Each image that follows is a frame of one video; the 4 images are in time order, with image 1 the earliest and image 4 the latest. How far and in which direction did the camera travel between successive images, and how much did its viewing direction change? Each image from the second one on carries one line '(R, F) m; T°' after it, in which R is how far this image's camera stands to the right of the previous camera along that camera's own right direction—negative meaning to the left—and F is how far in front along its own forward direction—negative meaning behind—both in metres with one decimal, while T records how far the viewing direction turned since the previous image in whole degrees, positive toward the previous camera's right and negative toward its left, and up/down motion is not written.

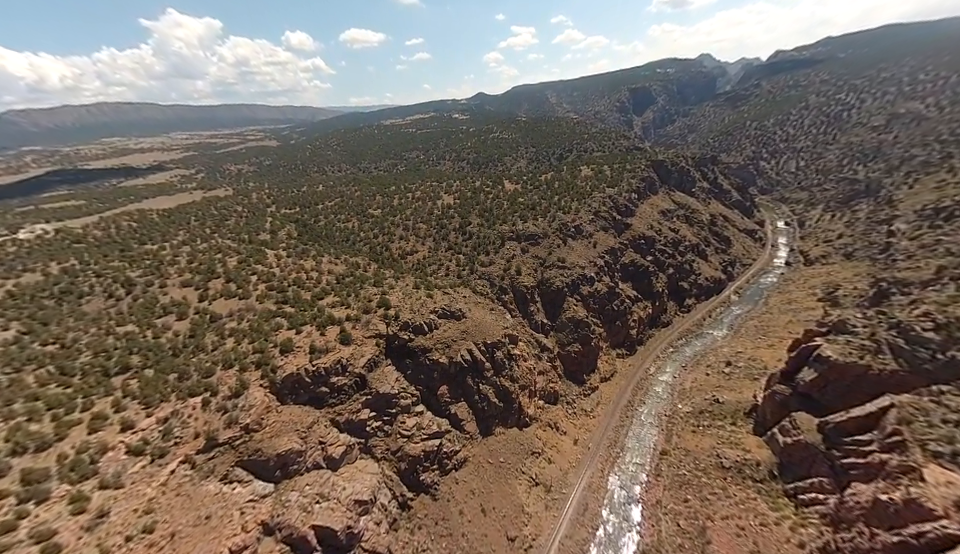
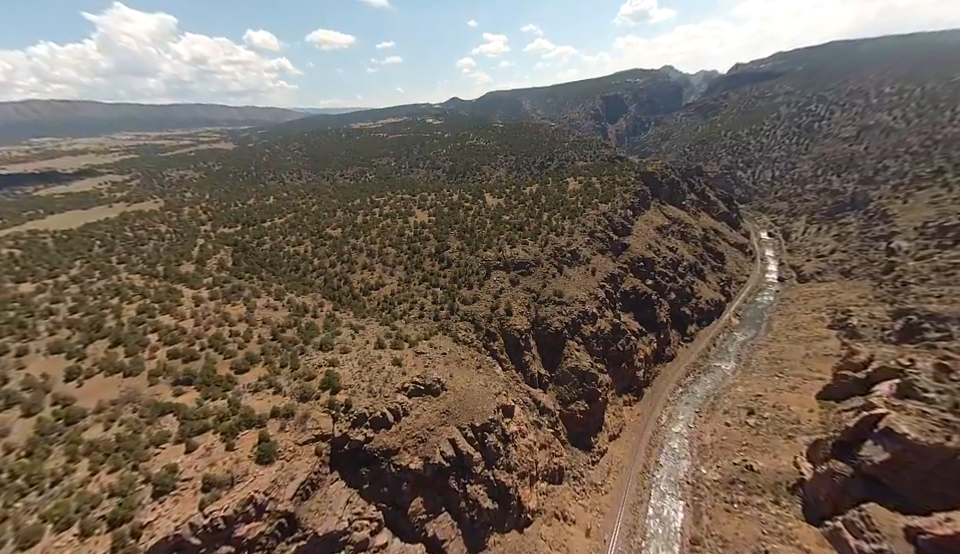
(-0.5, +5.9) m; +4°
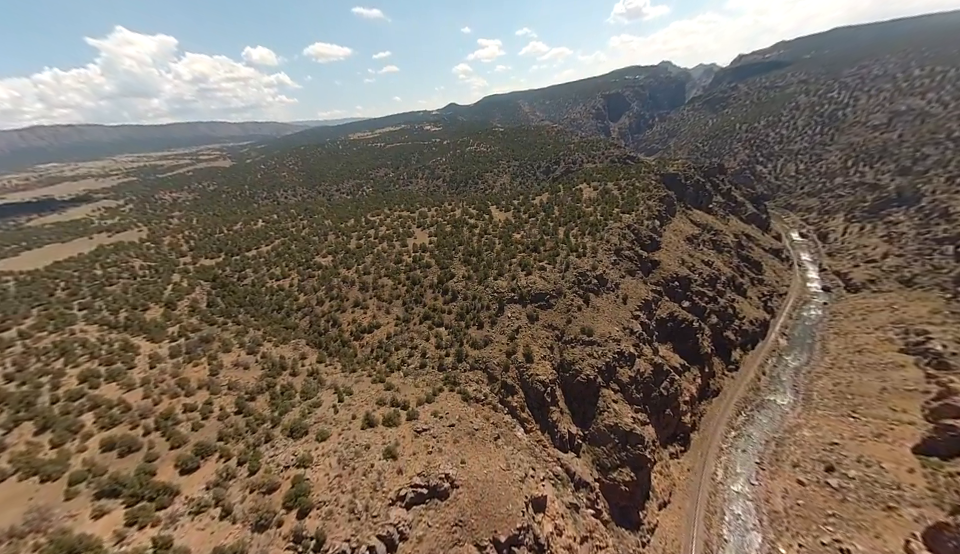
(-0.3, +4.6) m; -1°
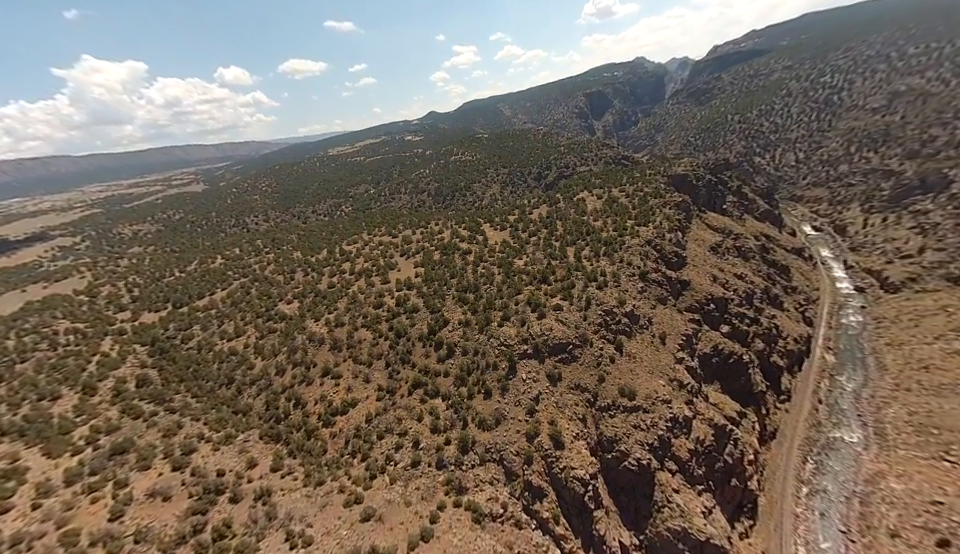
(-0.4, +5.5) m; +1°
